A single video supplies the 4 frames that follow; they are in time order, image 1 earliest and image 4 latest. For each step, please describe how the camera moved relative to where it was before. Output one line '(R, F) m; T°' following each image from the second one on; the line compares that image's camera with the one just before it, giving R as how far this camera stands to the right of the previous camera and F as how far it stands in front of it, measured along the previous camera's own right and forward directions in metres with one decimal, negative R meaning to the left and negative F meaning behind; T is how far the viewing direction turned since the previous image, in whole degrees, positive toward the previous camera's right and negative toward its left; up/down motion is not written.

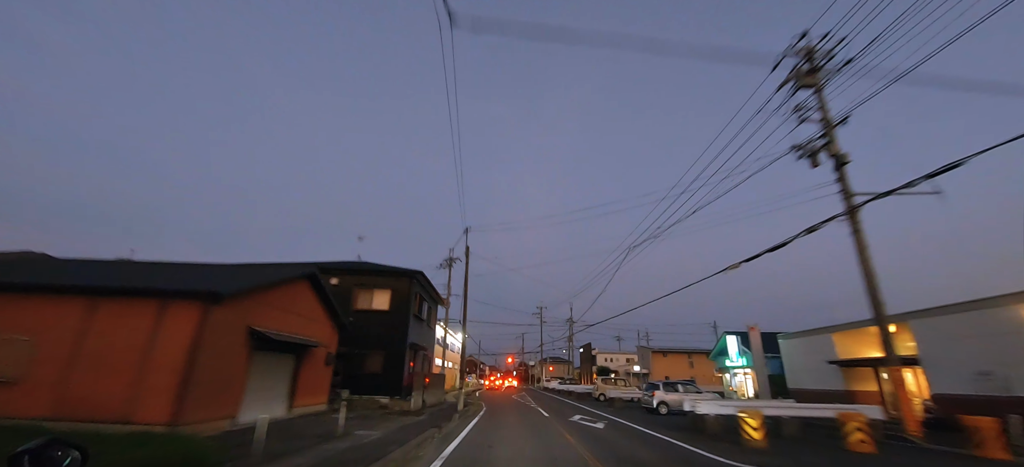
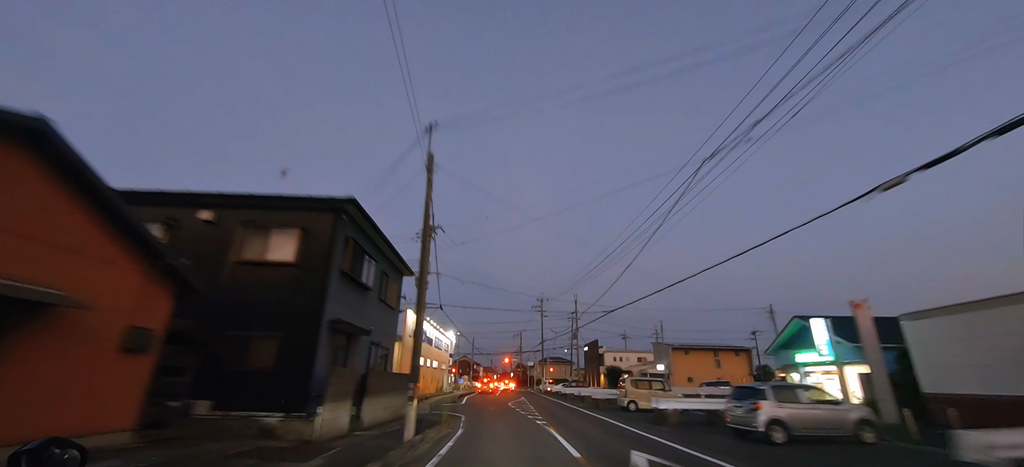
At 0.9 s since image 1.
(+0.1, +8.1) m; 0°
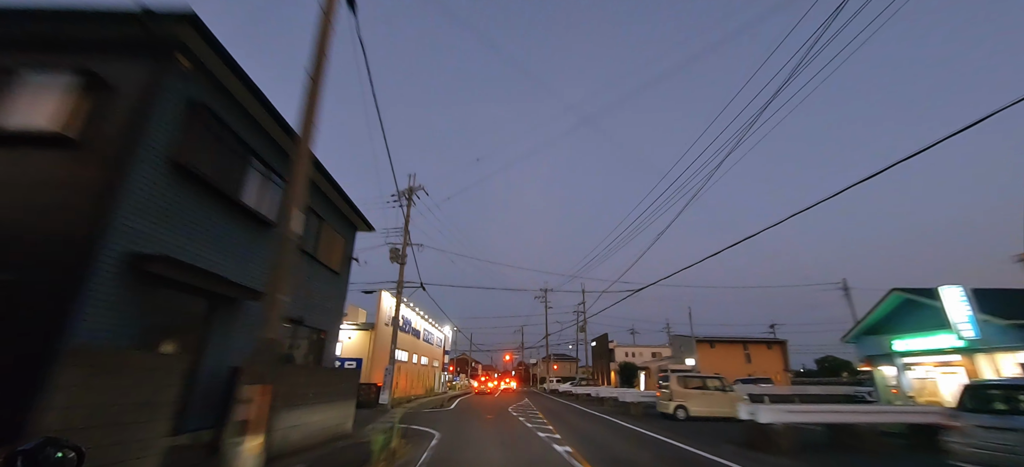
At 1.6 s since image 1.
(0.0, +5.9) m; 0°
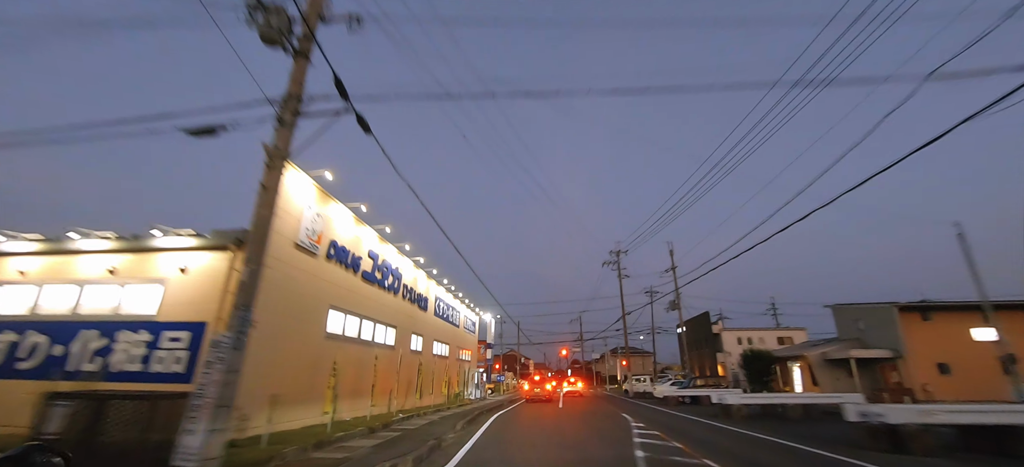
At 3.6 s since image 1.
(-1.1, +14.7) m; -6°
